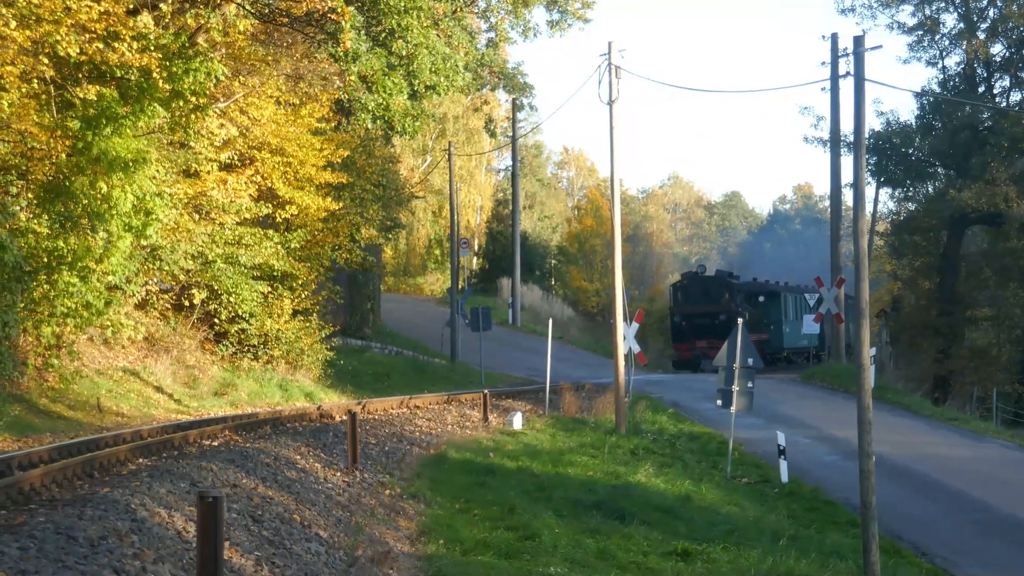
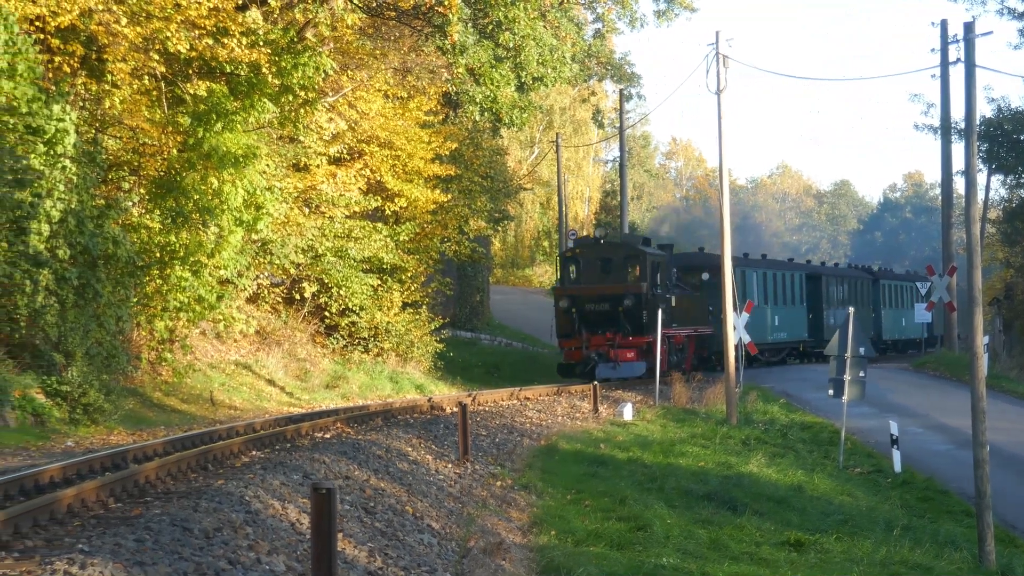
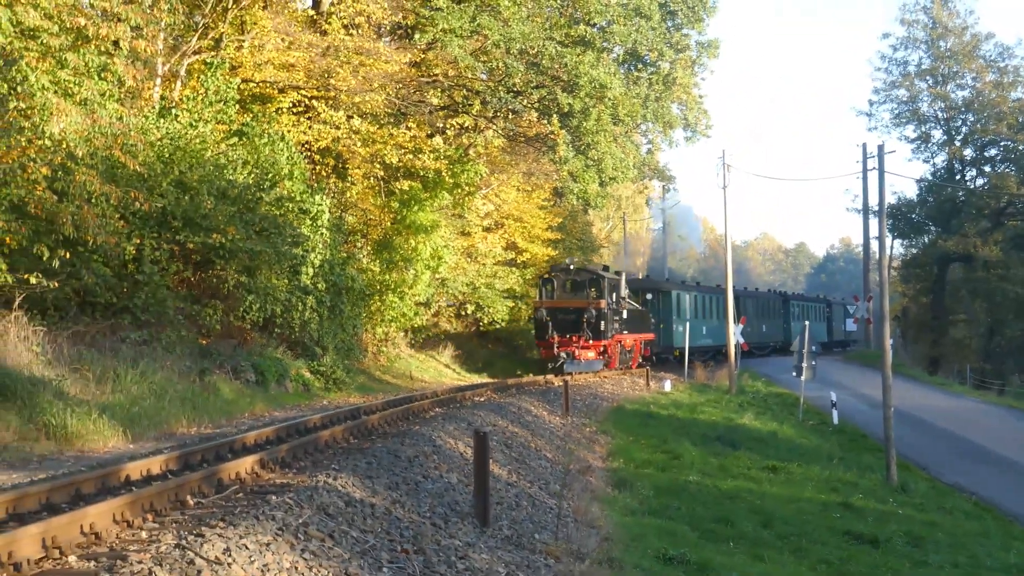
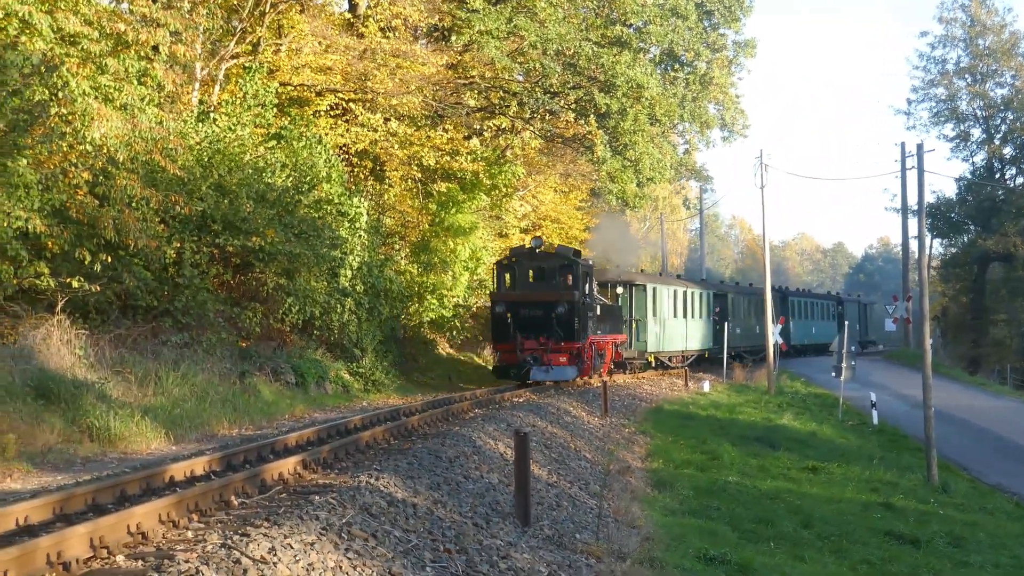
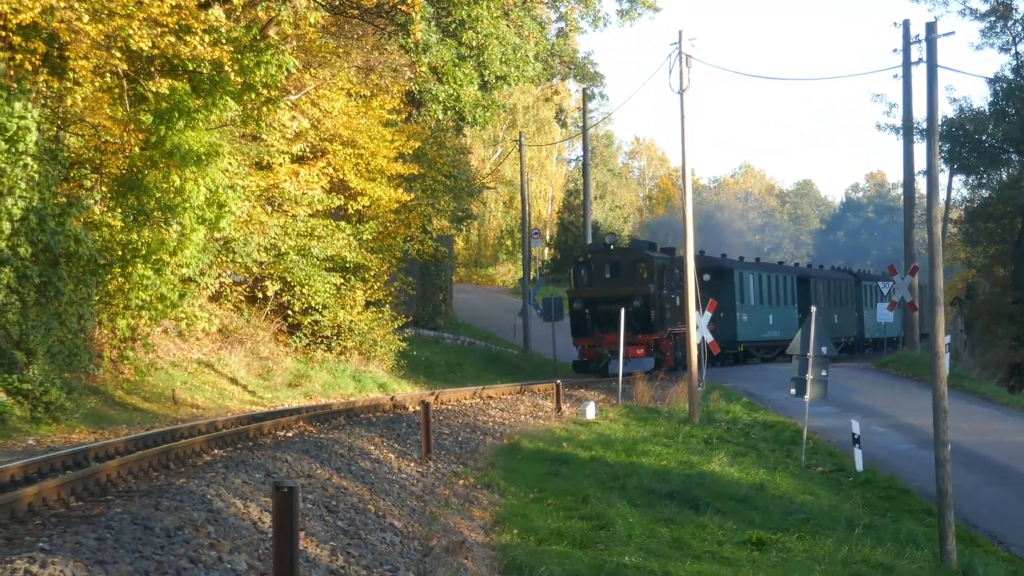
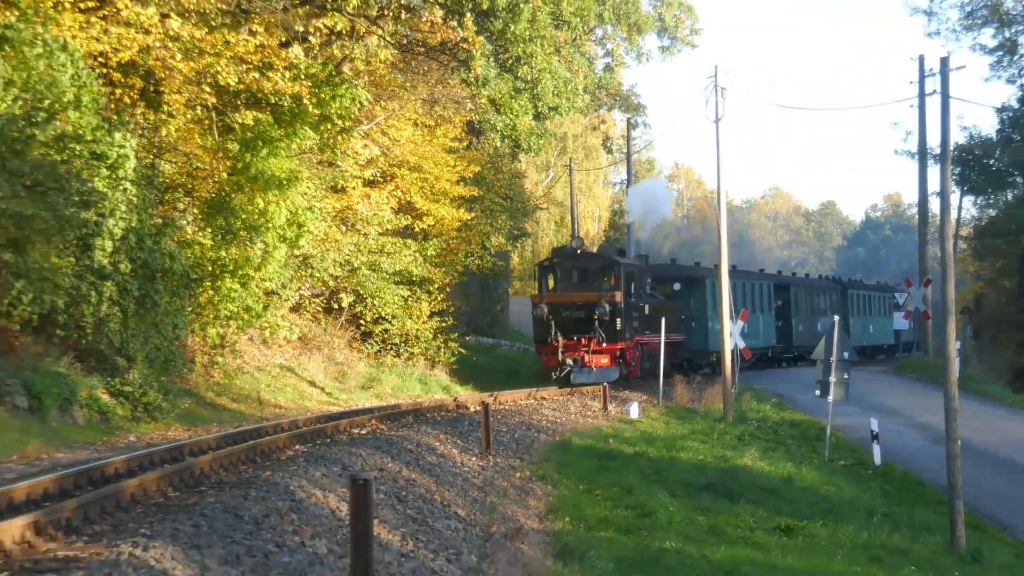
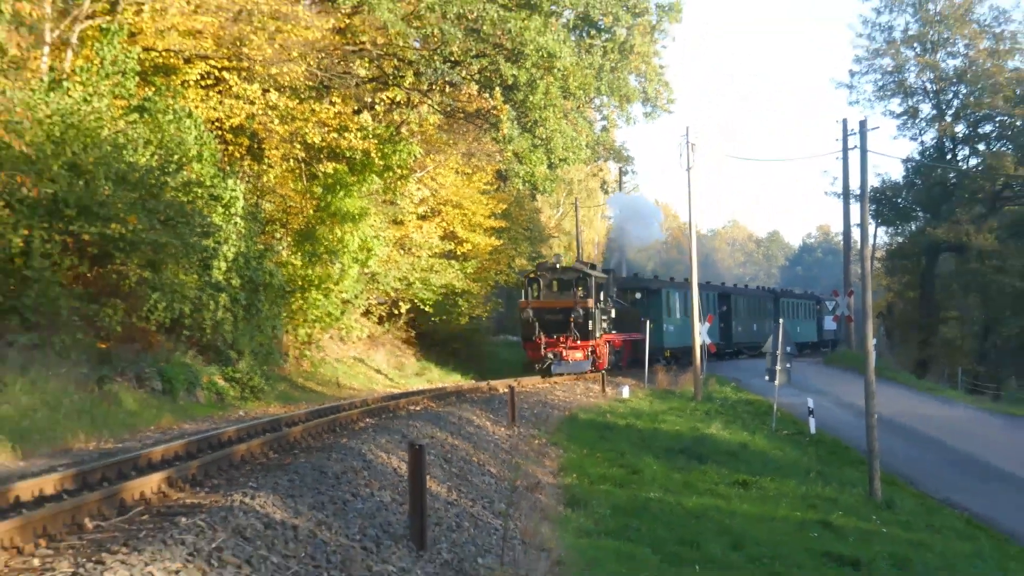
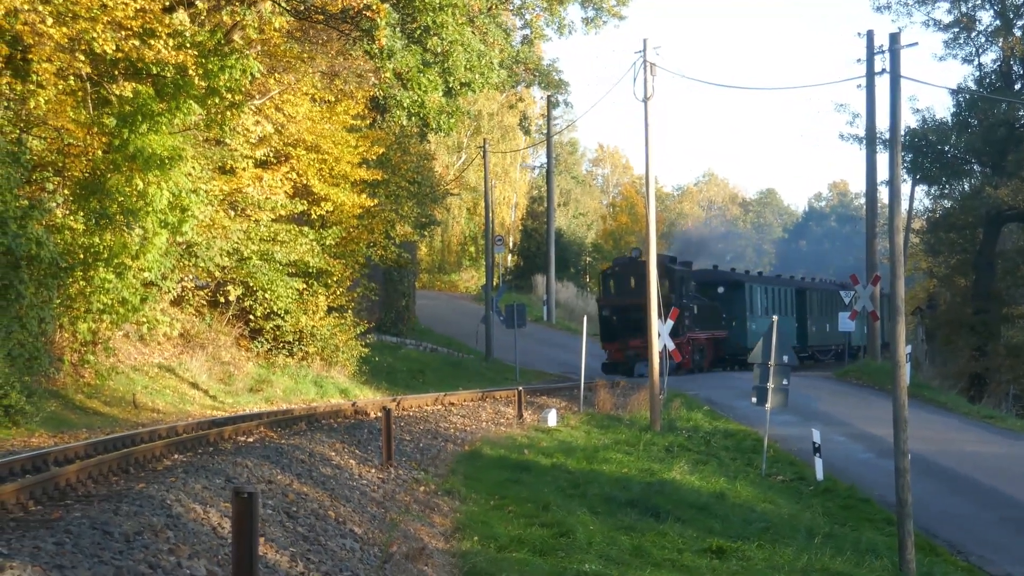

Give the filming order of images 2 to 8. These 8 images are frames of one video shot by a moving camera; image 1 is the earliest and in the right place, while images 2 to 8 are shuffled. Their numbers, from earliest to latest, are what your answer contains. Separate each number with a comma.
8, 5, 2, 6, 7, 3, 4
